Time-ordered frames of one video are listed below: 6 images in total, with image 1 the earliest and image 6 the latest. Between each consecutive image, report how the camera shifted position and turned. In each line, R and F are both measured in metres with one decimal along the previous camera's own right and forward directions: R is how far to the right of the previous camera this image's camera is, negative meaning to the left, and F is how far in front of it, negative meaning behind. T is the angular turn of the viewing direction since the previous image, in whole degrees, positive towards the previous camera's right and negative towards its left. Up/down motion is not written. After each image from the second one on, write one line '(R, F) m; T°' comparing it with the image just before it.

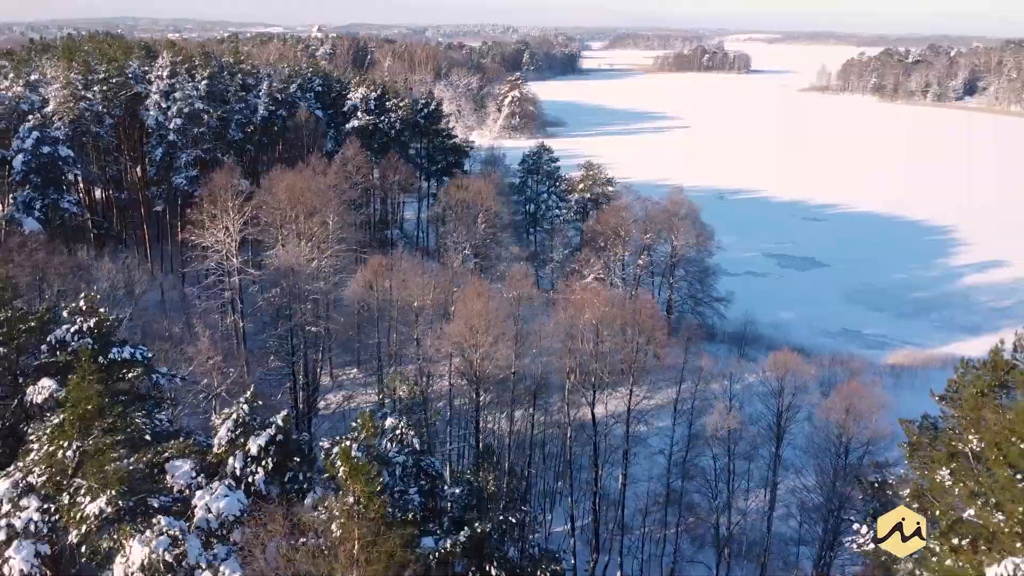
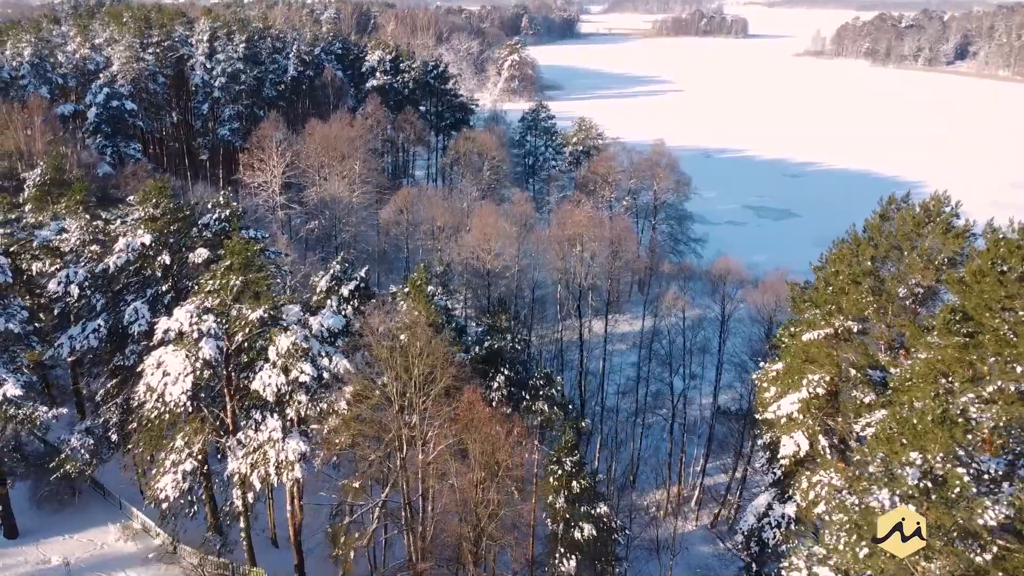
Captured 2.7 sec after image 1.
(-0.2, -6.3) m; 0°
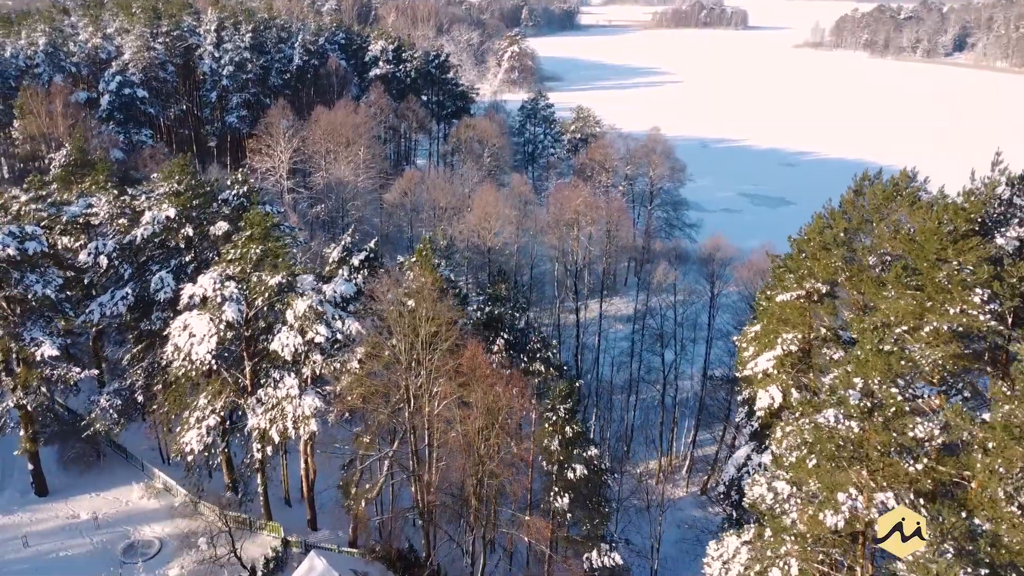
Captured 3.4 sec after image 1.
(0.0, -1.5) m; 0°
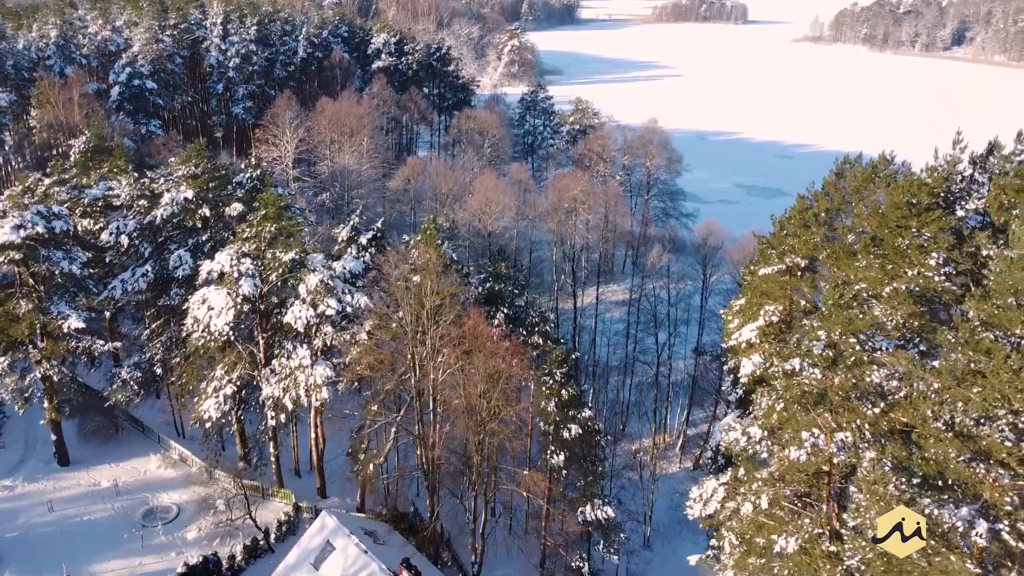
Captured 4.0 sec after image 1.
(0.0, -1.2) m; 0°
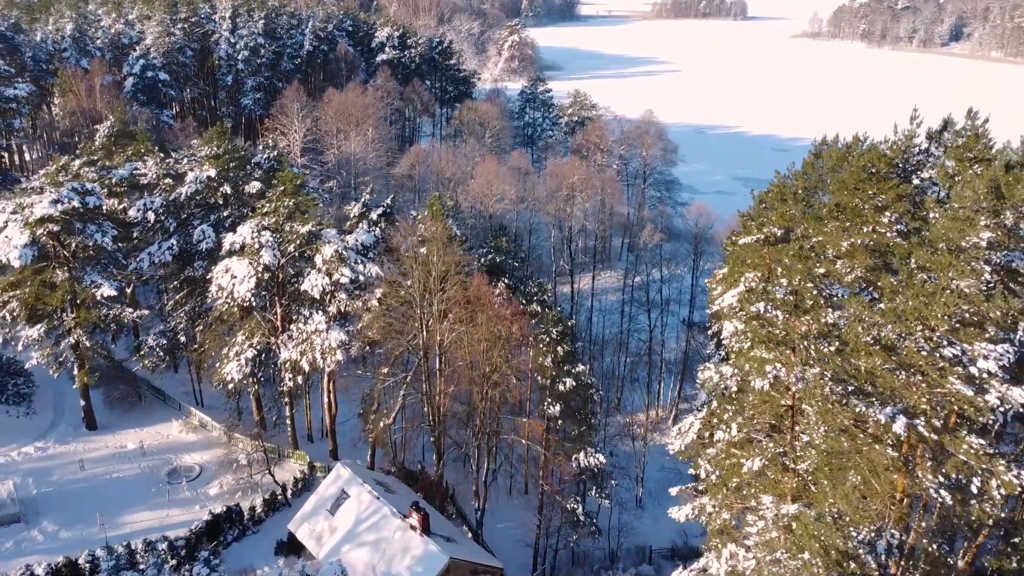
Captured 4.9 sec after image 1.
(0.0, -1.6) m; 0°
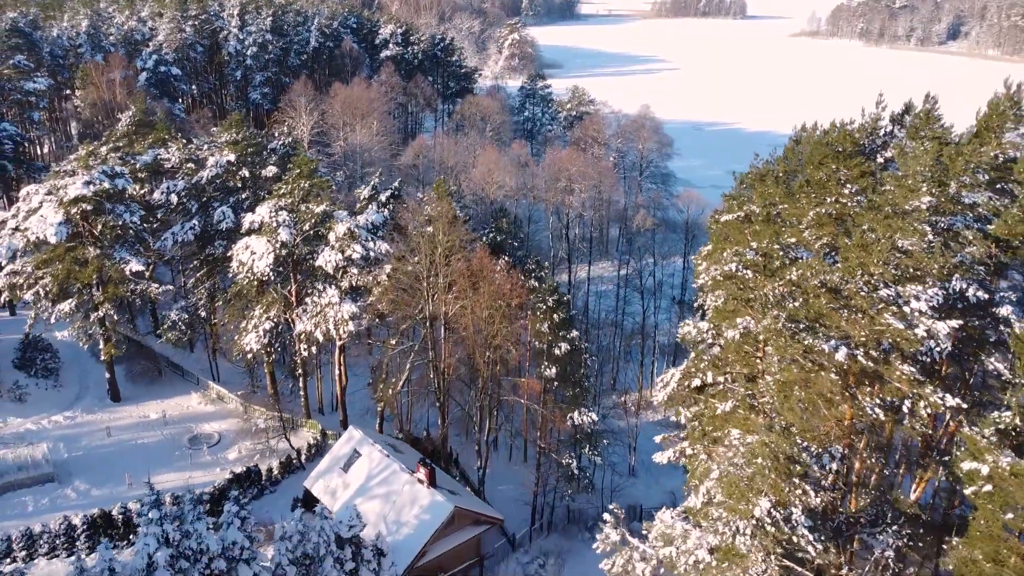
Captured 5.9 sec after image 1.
(0.0, -1.6) m; 0°
